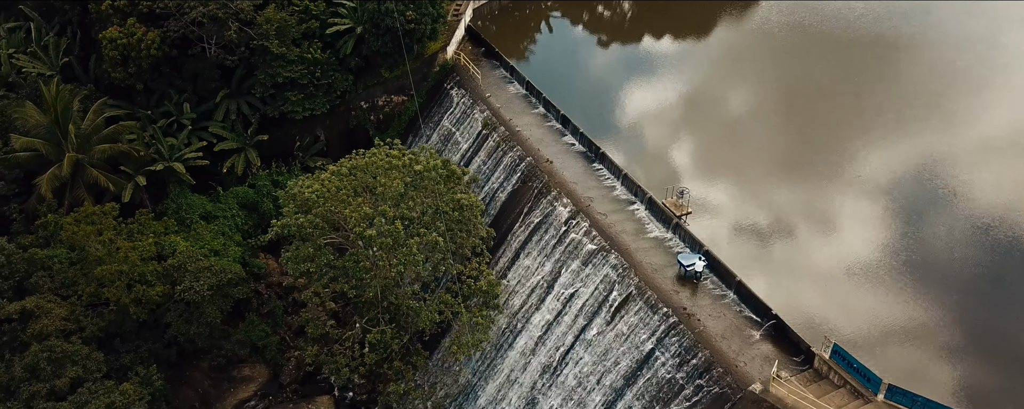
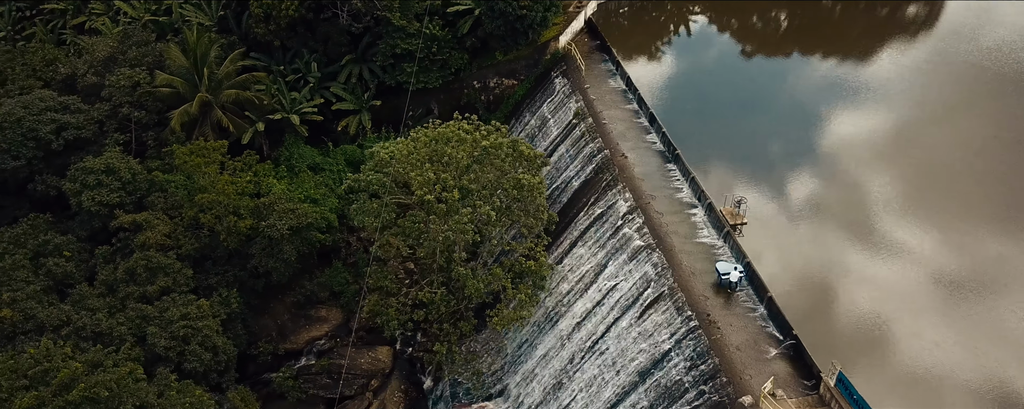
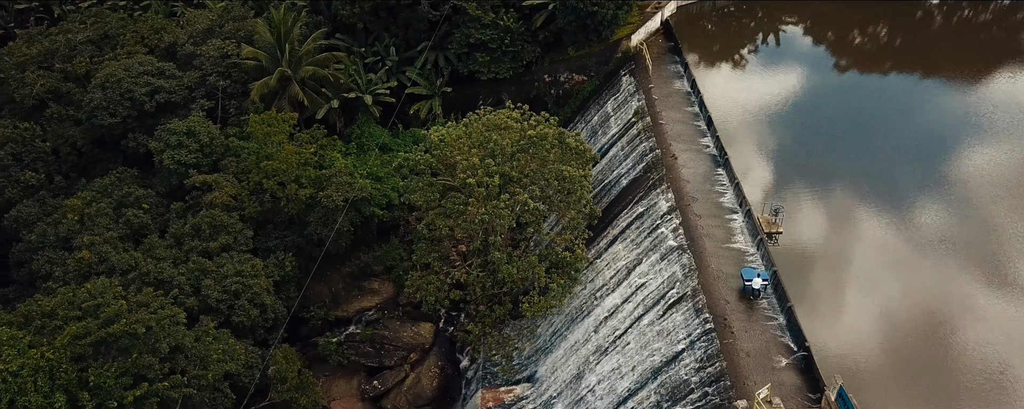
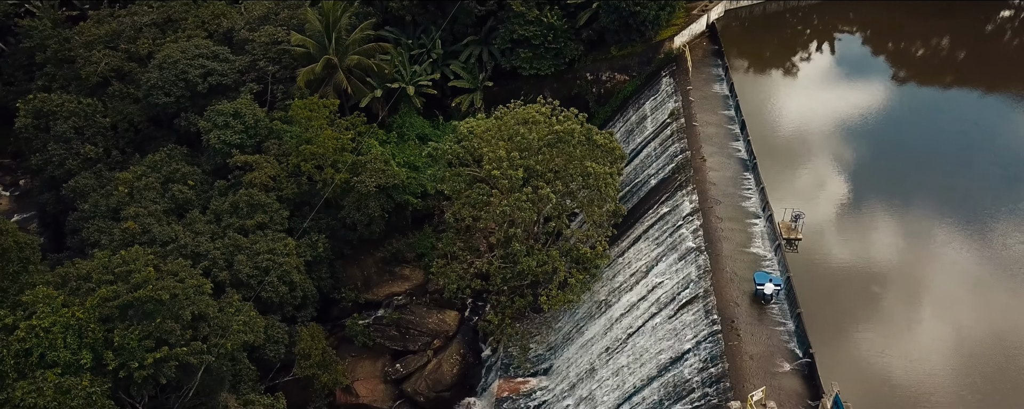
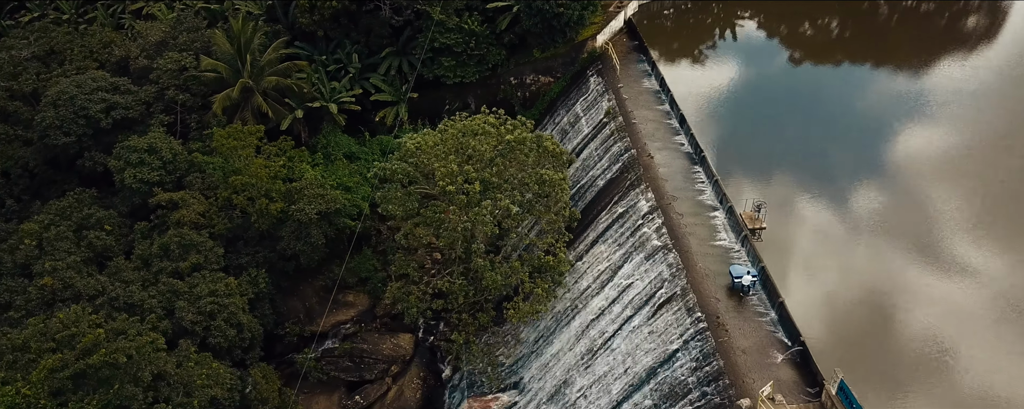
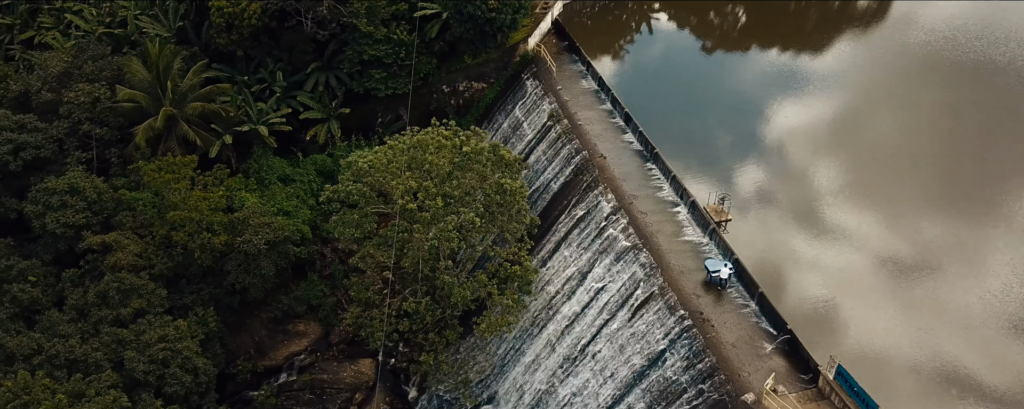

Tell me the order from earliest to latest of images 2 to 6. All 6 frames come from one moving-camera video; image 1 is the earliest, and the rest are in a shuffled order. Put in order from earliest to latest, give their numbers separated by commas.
6, 2, 5, 3, 4
